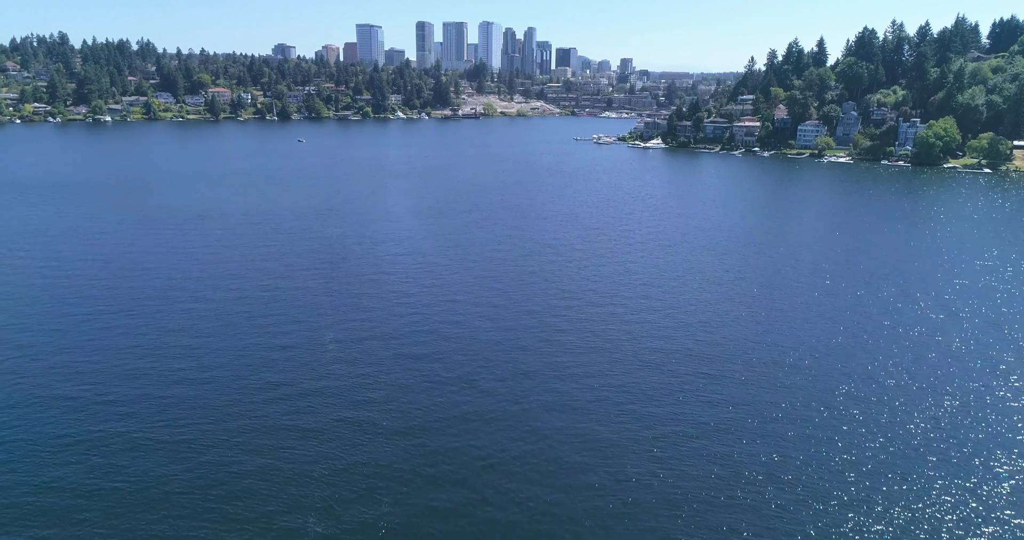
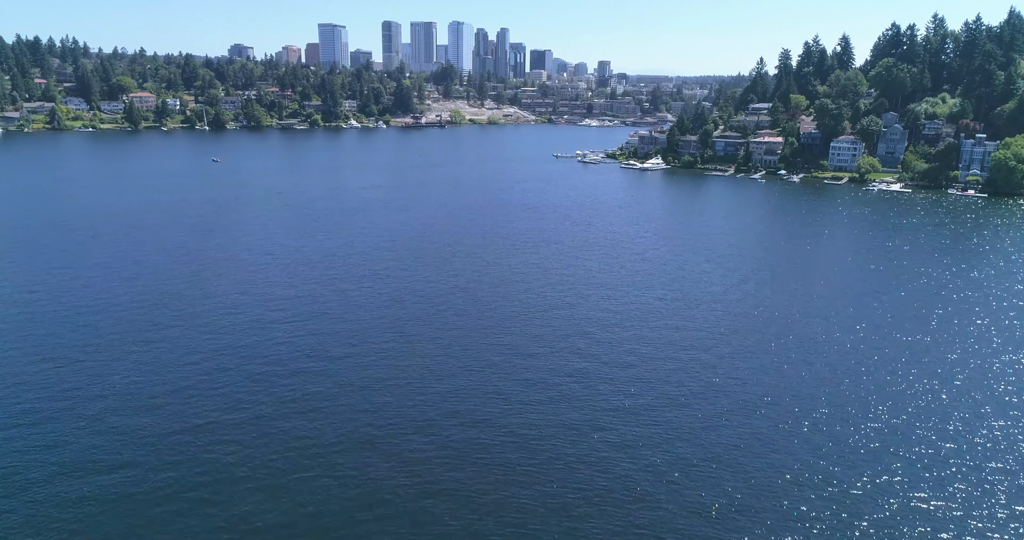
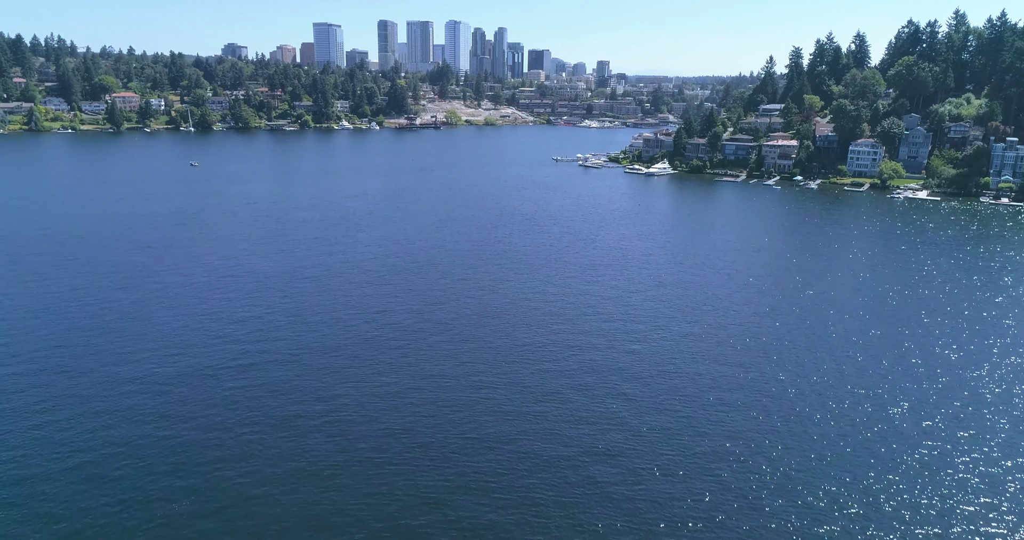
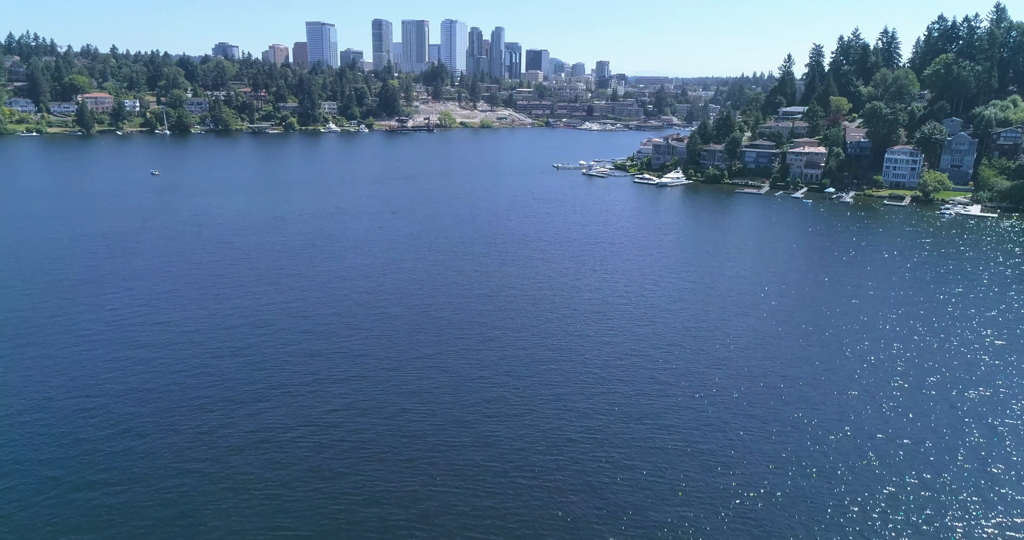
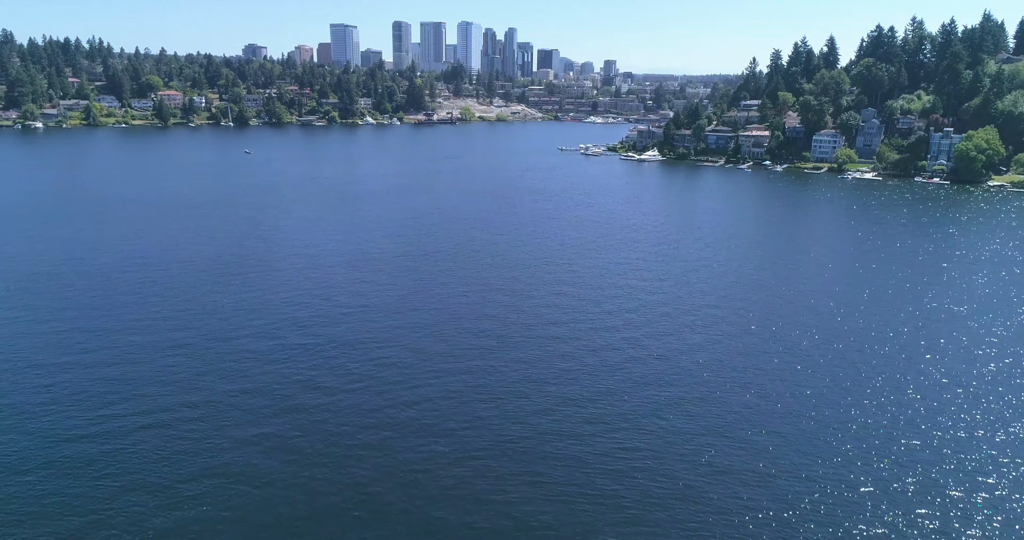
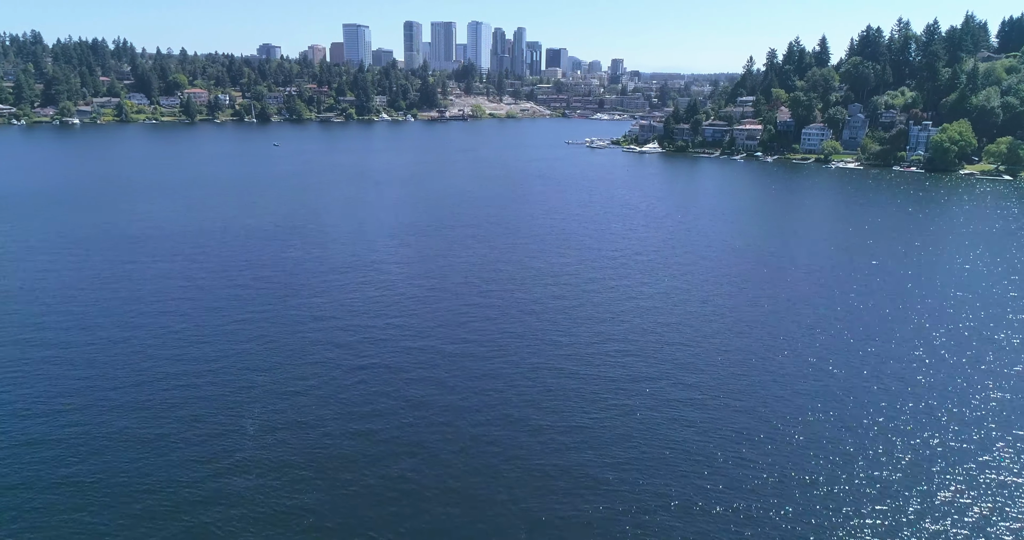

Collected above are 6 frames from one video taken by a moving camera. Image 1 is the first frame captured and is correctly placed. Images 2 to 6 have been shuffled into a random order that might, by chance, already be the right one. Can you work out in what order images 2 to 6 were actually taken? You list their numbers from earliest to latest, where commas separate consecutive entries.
6, 5, 2, 3, 4
